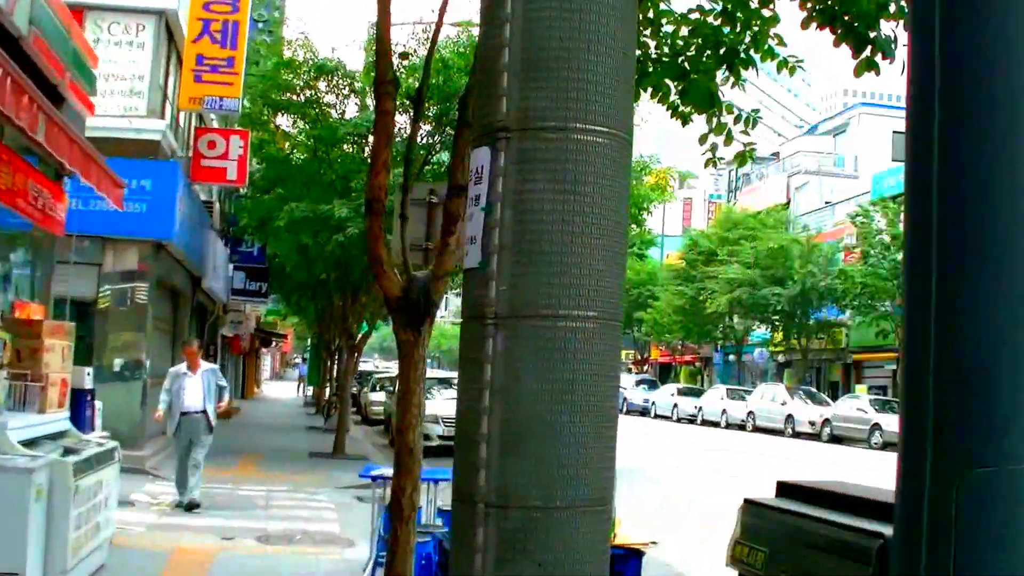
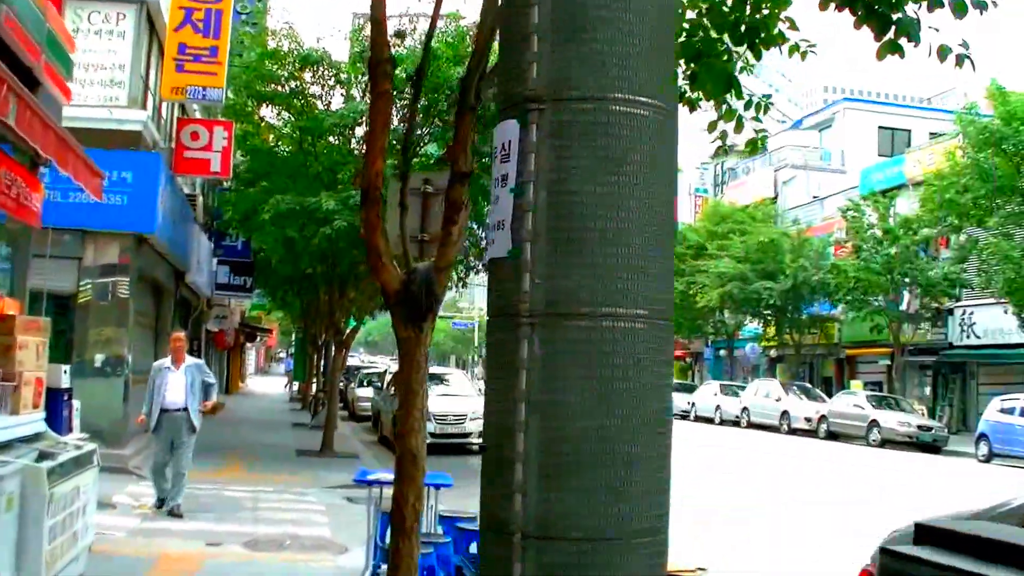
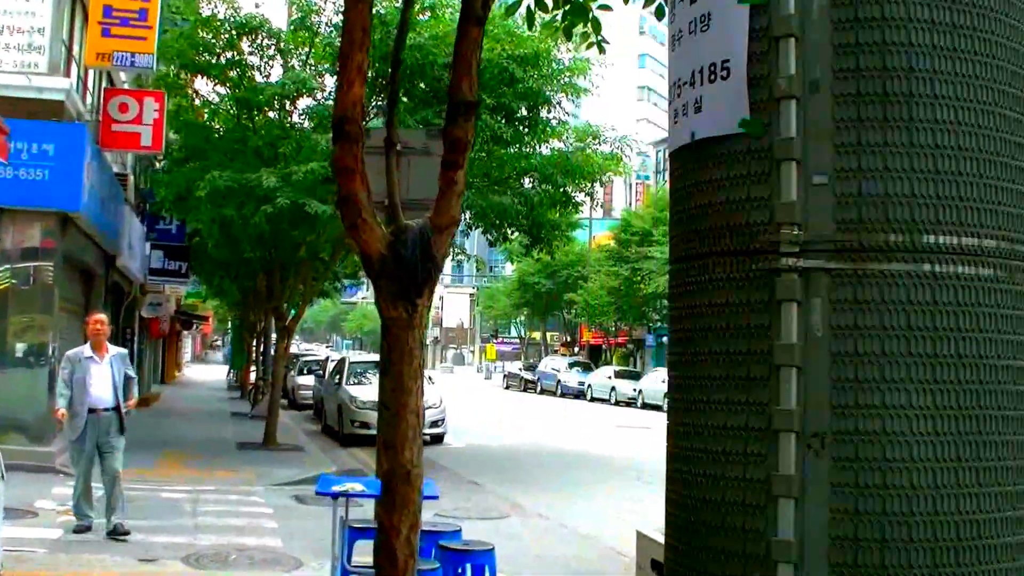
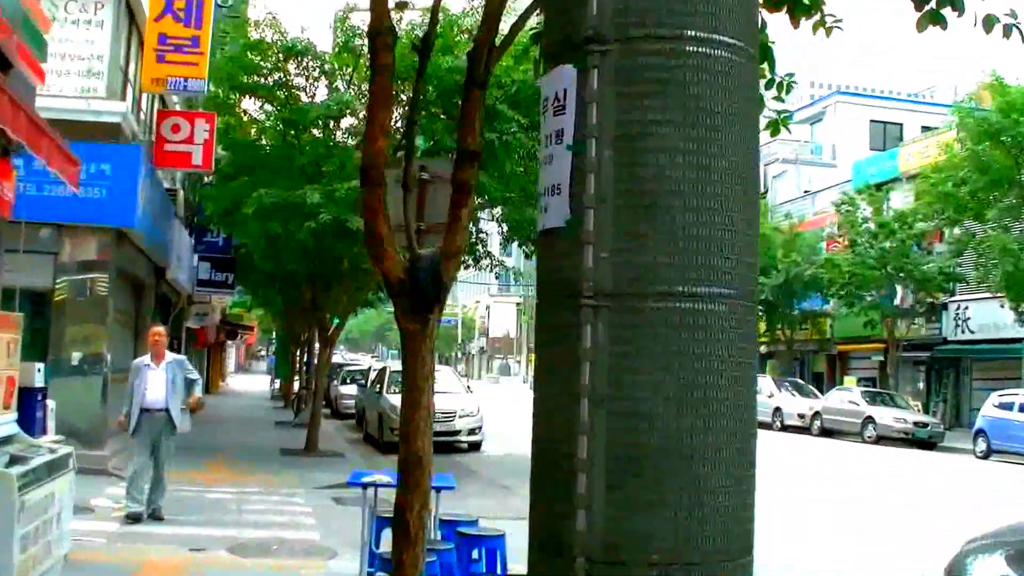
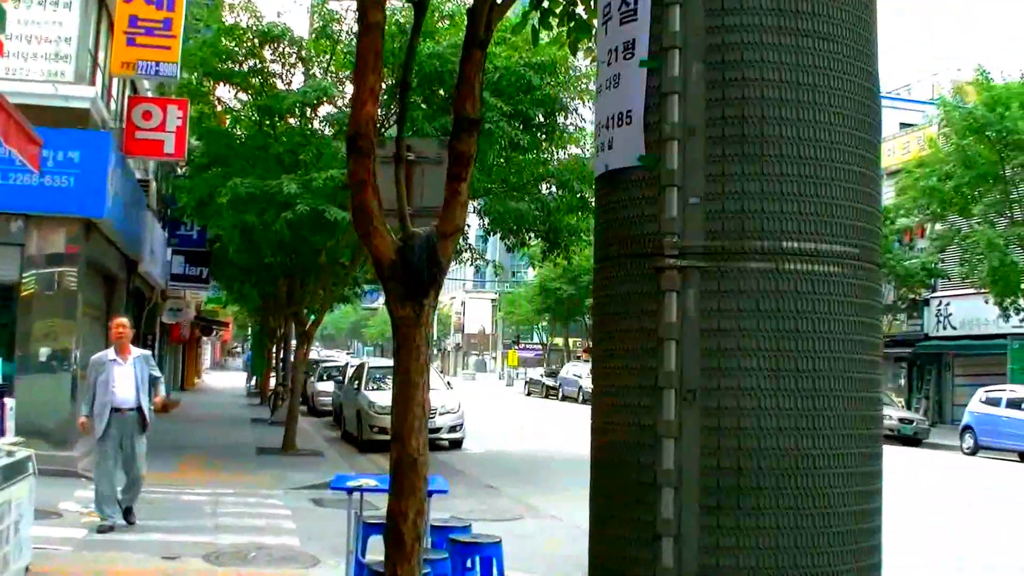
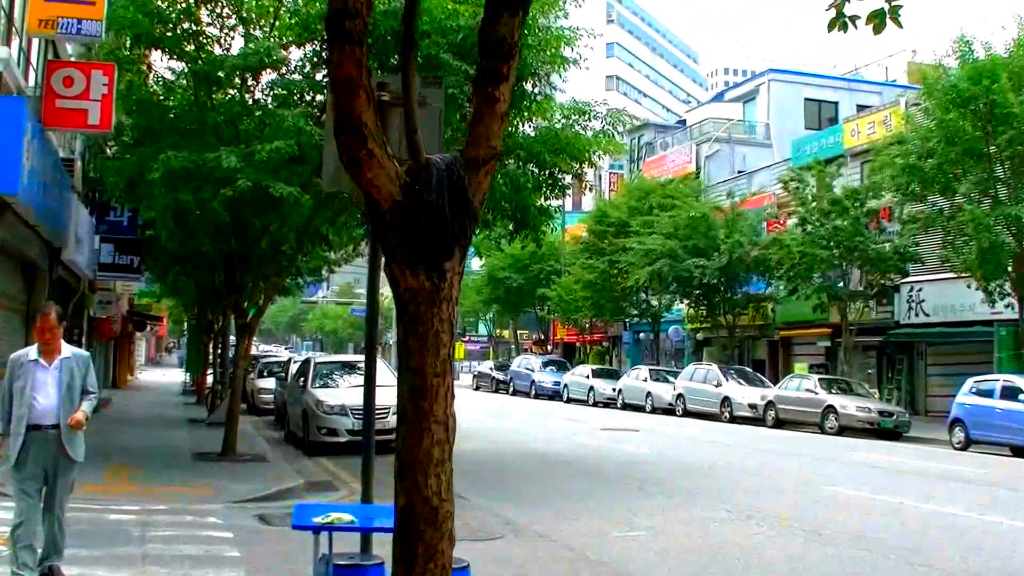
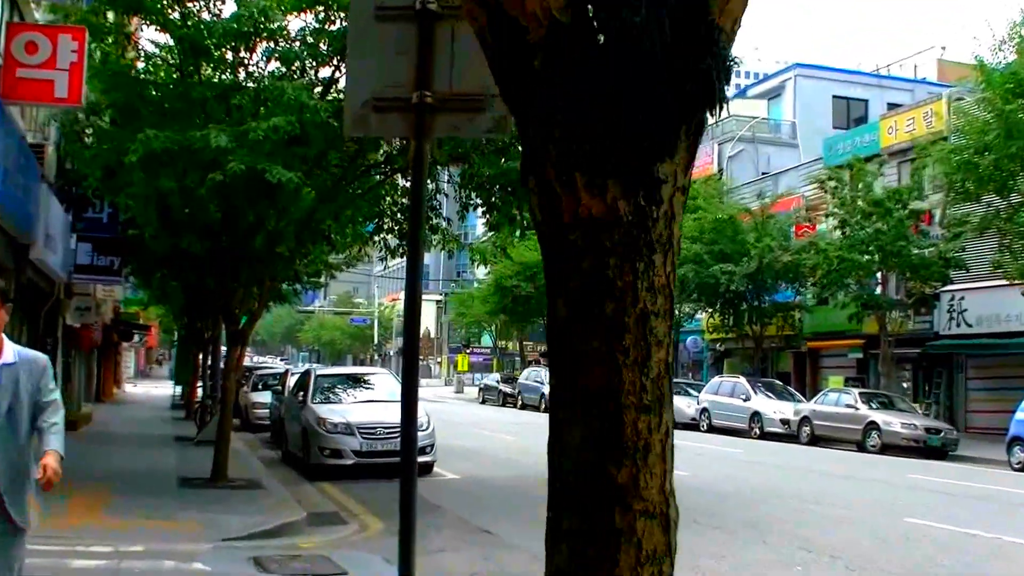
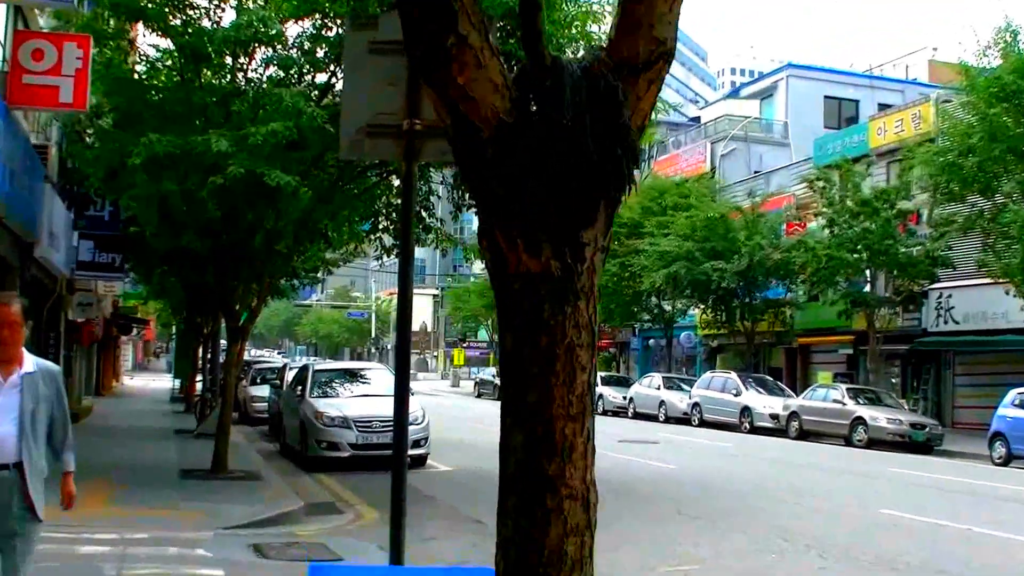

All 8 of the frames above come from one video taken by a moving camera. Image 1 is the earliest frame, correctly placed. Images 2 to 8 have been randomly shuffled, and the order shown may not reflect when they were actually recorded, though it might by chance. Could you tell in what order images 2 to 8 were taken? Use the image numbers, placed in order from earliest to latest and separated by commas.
2, 4, 5, 3, 6, 8, 7
